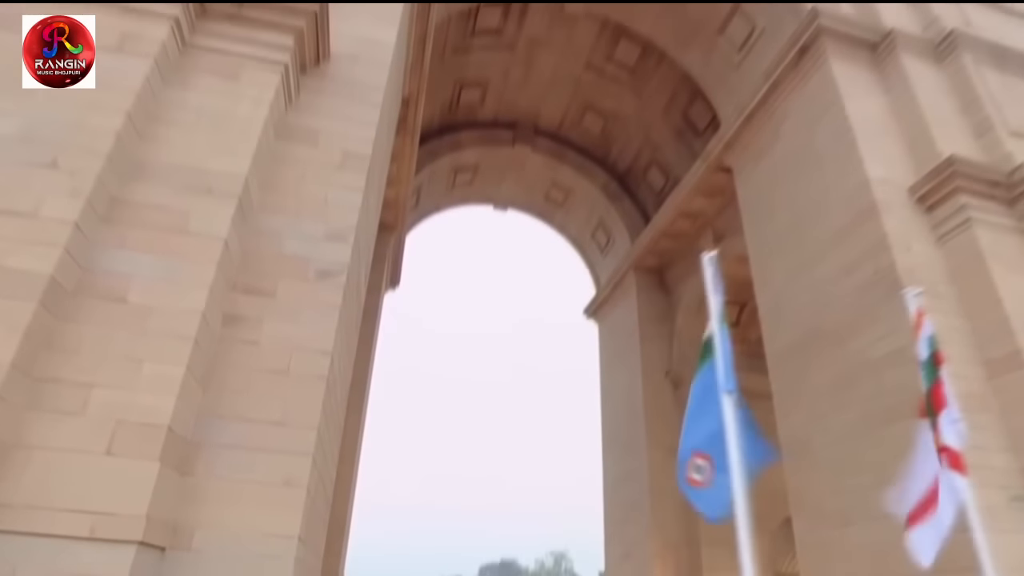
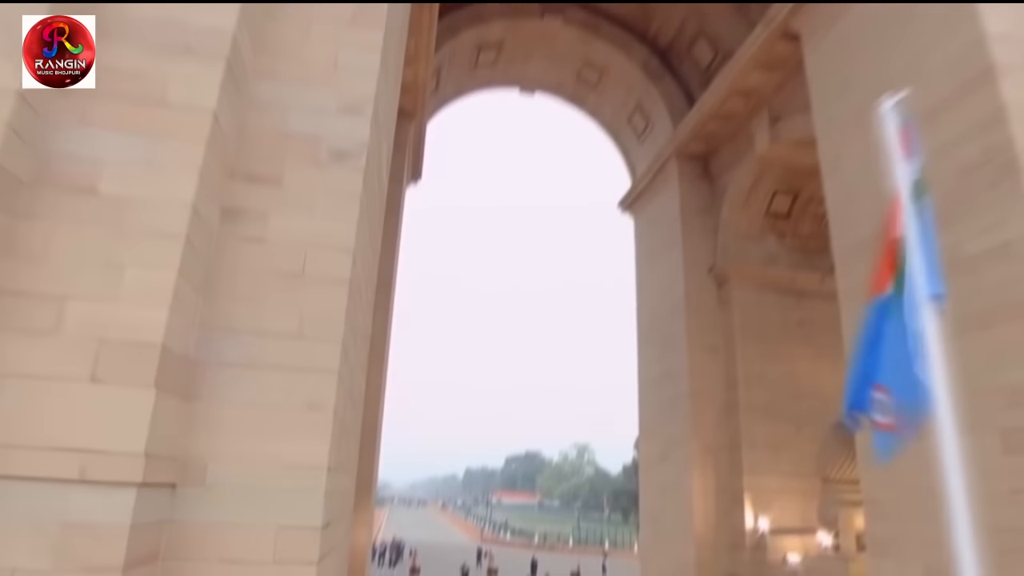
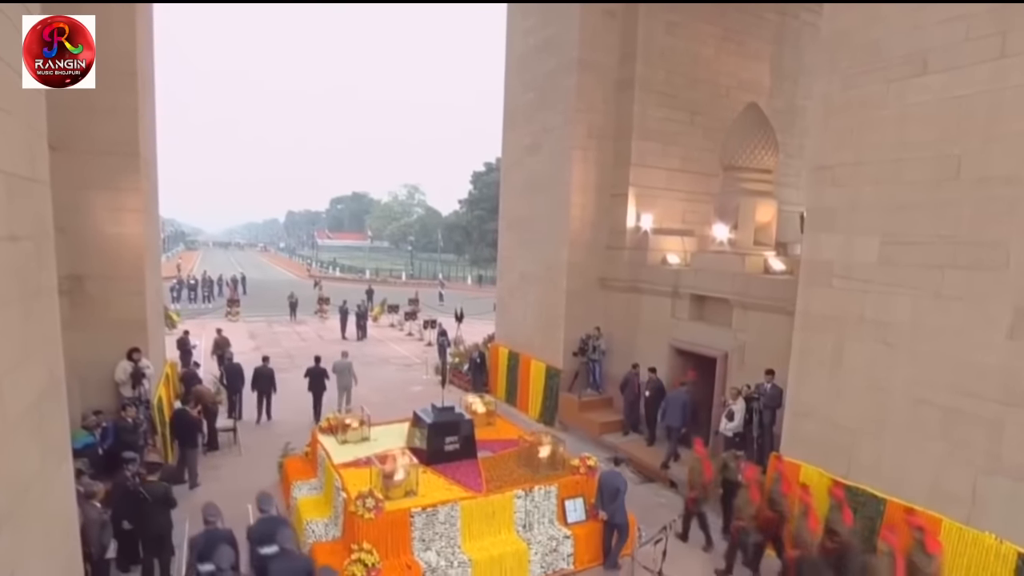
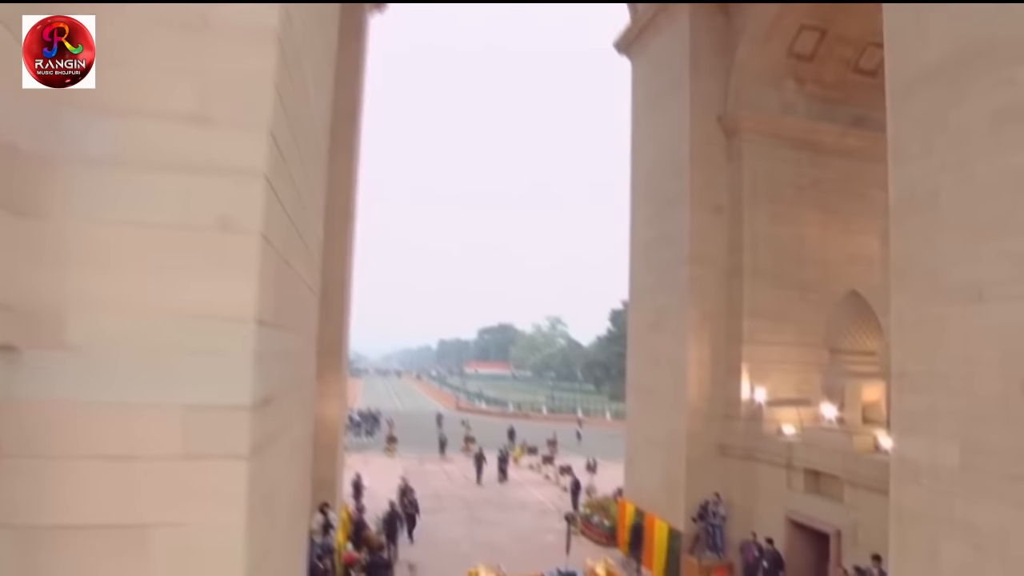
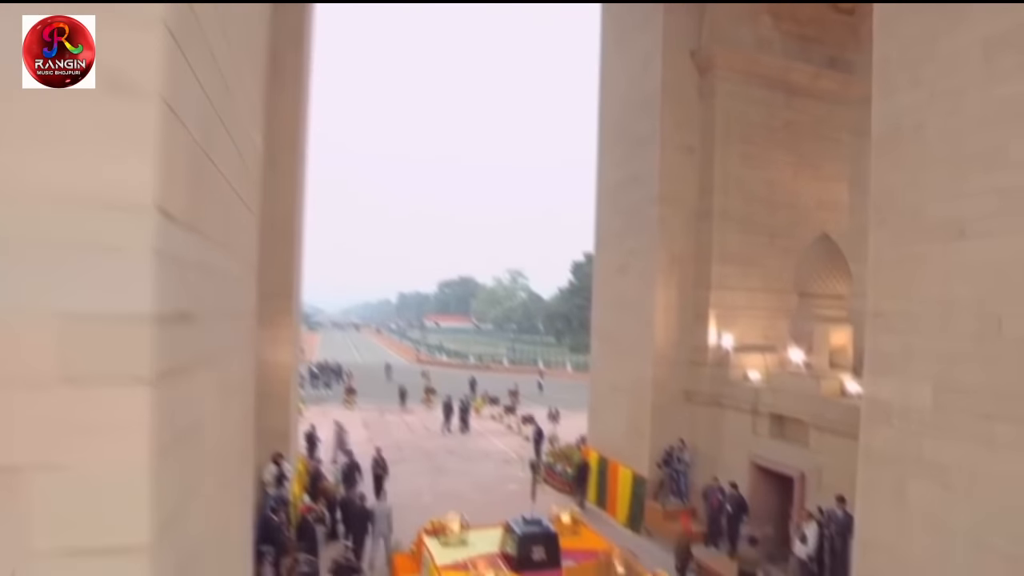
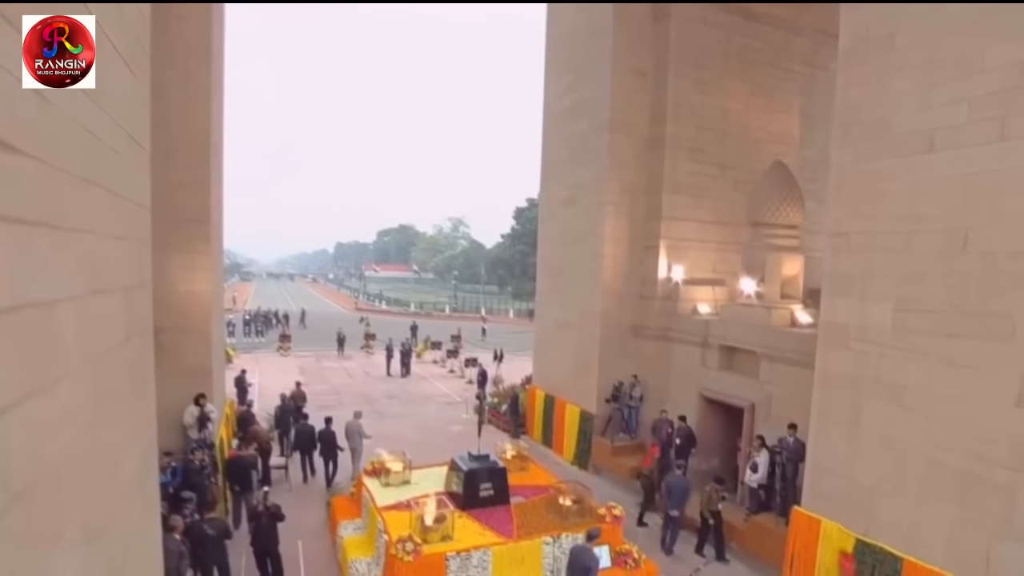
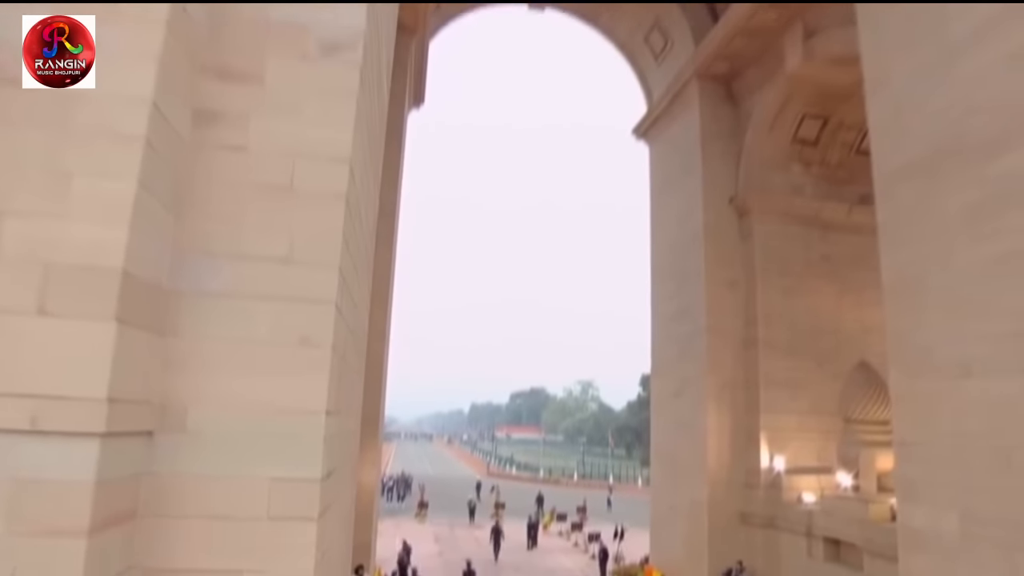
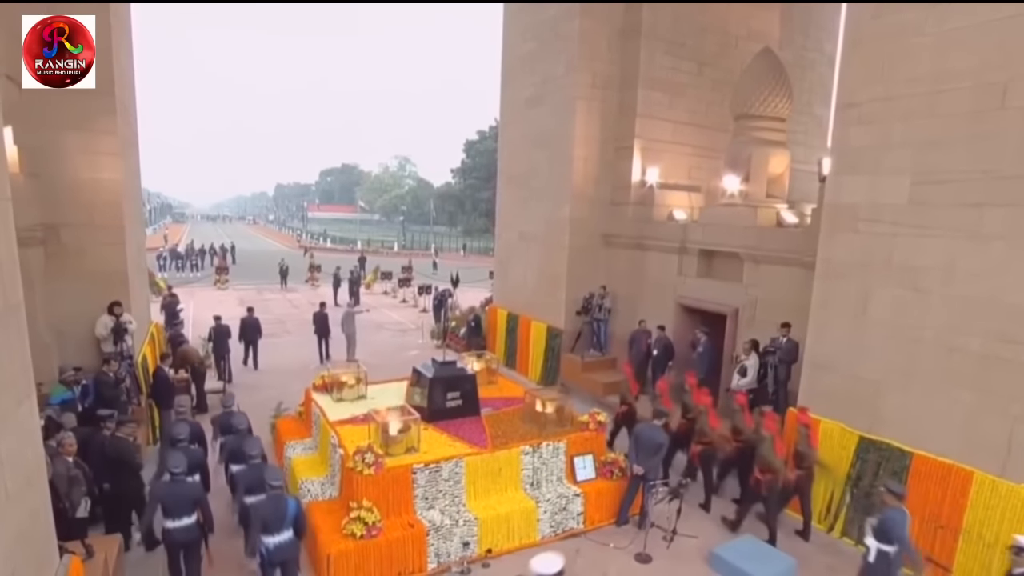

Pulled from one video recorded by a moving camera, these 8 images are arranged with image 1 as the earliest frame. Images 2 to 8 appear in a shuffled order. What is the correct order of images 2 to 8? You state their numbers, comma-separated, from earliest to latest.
2, 7, 4, 5, 6, 3, 8
